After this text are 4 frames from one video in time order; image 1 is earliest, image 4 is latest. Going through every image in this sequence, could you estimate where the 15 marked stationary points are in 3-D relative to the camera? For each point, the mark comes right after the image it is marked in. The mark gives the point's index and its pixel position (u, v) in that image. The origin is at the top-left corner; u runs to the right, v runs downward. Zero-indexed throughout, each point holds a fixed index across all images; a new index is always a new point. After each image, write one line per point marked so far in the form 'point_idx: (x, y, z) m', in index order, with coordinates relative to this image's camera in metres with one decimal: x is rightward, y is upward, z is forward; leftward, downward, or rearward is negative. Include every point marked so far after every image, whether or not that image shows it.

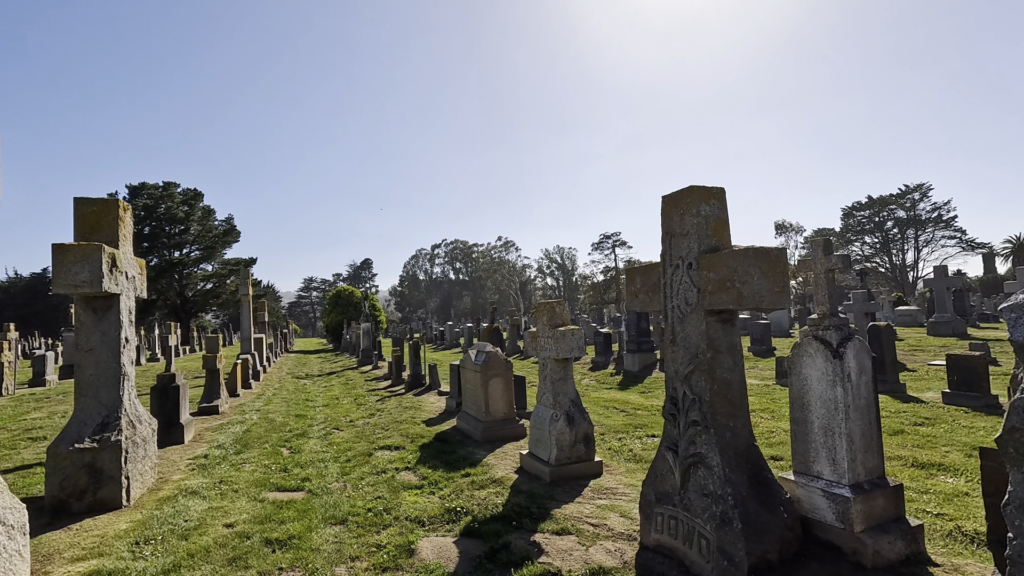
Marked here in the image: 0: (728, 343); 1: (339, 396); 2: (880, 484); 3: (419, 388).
0: (+1.5, -0.4, +3.8) m
1: (-4.8, -3.0, +15.1) m
2: (+2.4, -1.3, +3.5) m
3: (-2.6, -2.8, +15.3) m
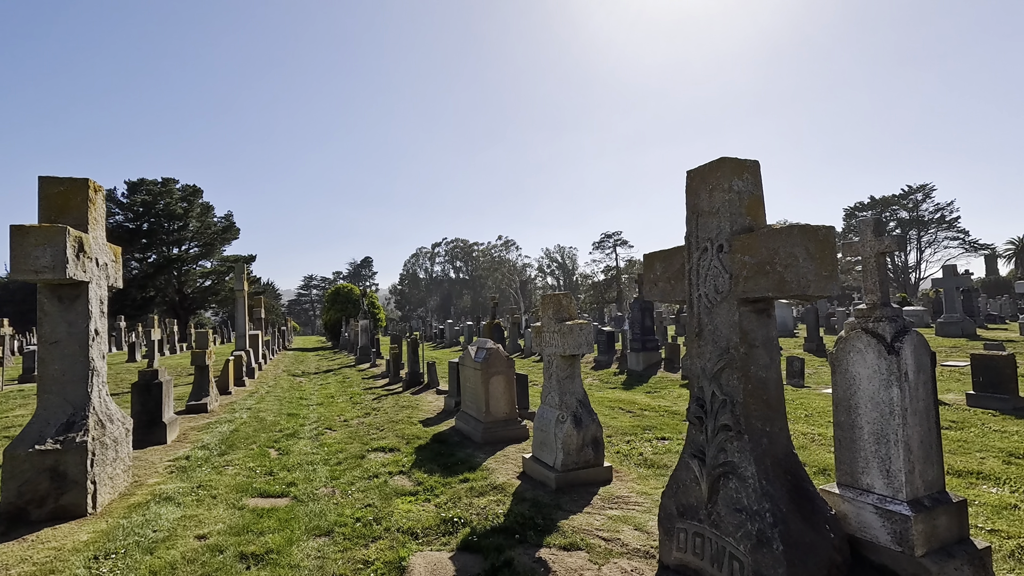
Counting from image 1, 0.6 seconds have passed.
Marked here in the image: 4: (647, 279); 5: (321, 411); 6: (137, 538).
0: (+1.6, -0.3, +3.3) m
1: (-4.8, -2.9, +14.6) m
2: (+2.4, -1.2, +3.1) m
3: (-2.6, -2.7, +14.9) m
4: (+1.0, +0.1, +4.1) m
5: (-4.2, -2.7, +11.9) m
6: (-3.1, -2.1, +4.4) m
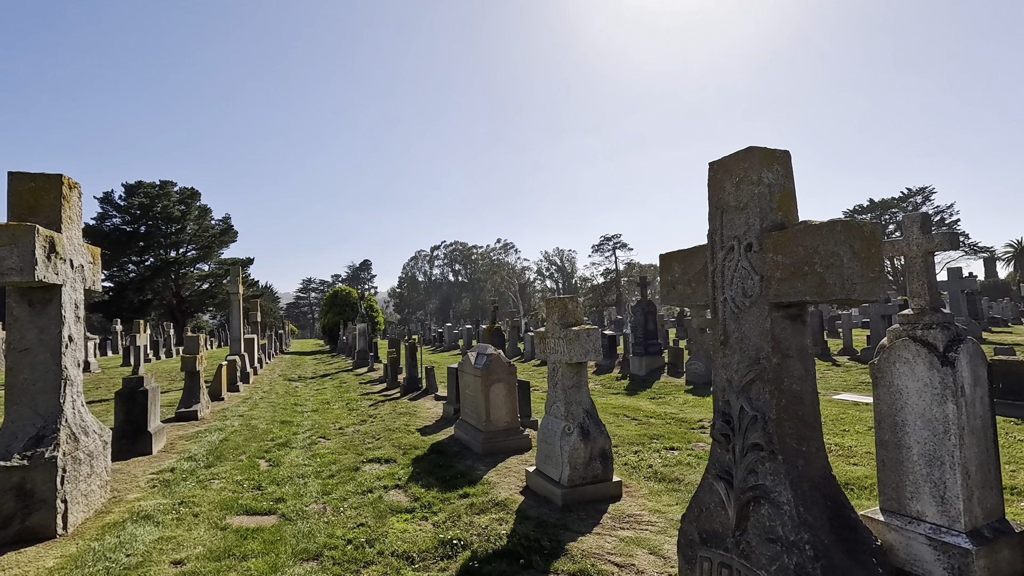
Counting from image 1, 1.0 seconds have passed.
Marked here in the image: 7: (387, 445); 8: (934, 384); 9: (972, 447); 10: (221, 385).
0: (+1.6, -0.3, +3.0) m
1: (-4.8, -2.9, +14.2) m
2: (+2.5, -1.2, +2.7) m
3: (-2.6, -2.8, +14.5) m
4: (+1.1, 0.0, +3.7) m
5: (-4.2, -2.8, +11.5) m
6: (-3.0, -2.1, +4.1) m
7: (-1.9, -2.4, +8.3) m
8: (+2.2, -0.5, +2.8) m
9: (+2.3, -0.8, +2.7) m
10: (-7.5, -2.5, +13.8) m
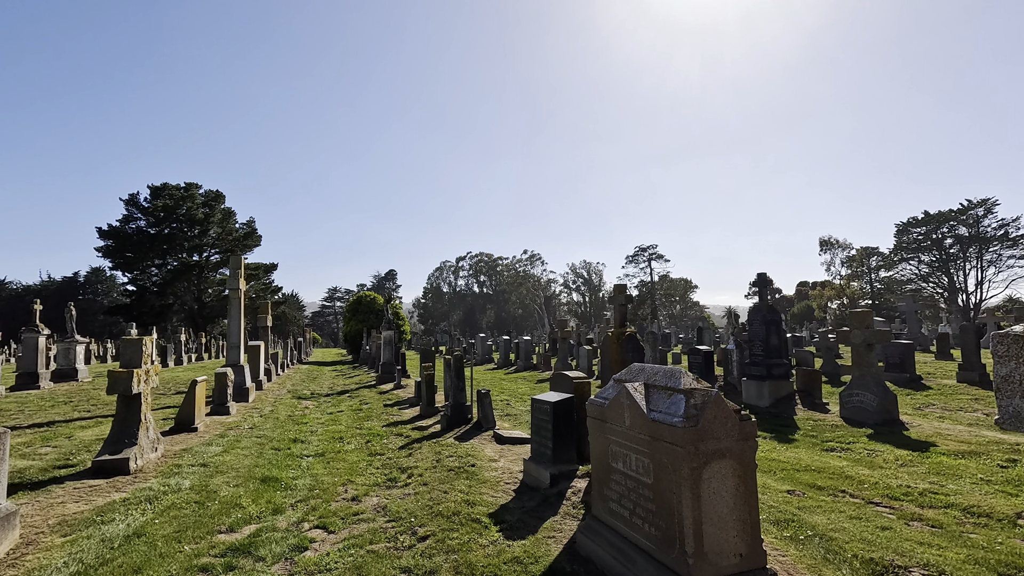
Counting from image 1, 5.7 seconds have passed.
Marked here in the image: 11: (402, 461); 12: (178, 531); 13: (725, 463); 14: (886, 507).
0: (+2.8, +0.1, -1.3) m
1: (-3.2, -2.7, +10.1) m
2: (+3.7, -0.8, -1.7) m
3: (-0.9, -2.6, +10.3) m
4: (+2.3, +0.4, -0.6) m
5: (-2.6, -2.5, +7.3) m
6: (-1.8, -1.6, -0.1) m
7: (-0.5, -2.1, +4.1) m
8: (+3.4, -0.1, -1.6) m
9: (+3.5, -0.4, -1.7) m
10: (-5.8, -2.2, +9.8) m
11: (-1.6, -2.5, +7.8) m
12: (-3.0, -2.2, +4.9) m
13: (+1.2, -1.0, +3.1) m
14: (+3.8, -2.2, +5.3) m
